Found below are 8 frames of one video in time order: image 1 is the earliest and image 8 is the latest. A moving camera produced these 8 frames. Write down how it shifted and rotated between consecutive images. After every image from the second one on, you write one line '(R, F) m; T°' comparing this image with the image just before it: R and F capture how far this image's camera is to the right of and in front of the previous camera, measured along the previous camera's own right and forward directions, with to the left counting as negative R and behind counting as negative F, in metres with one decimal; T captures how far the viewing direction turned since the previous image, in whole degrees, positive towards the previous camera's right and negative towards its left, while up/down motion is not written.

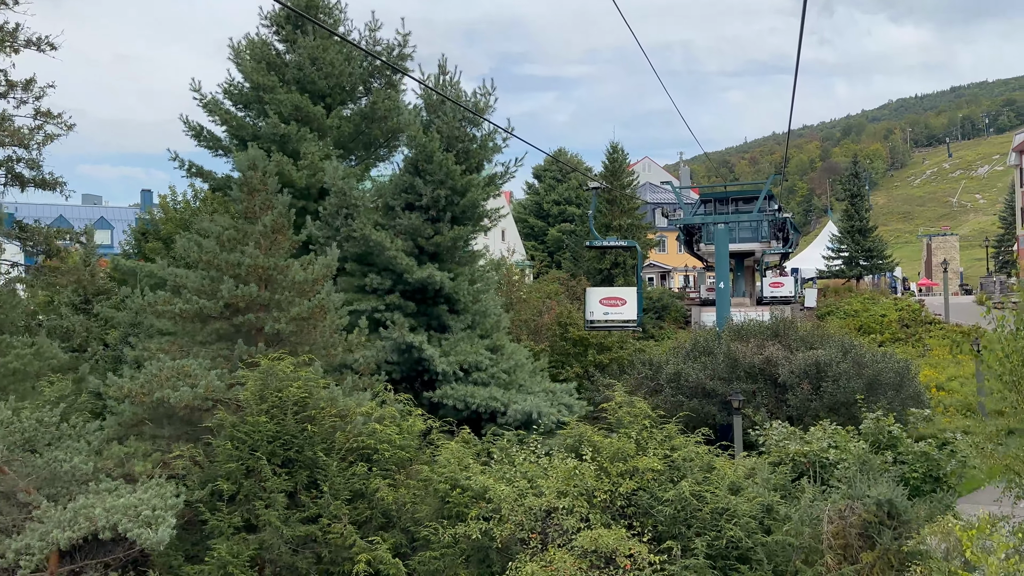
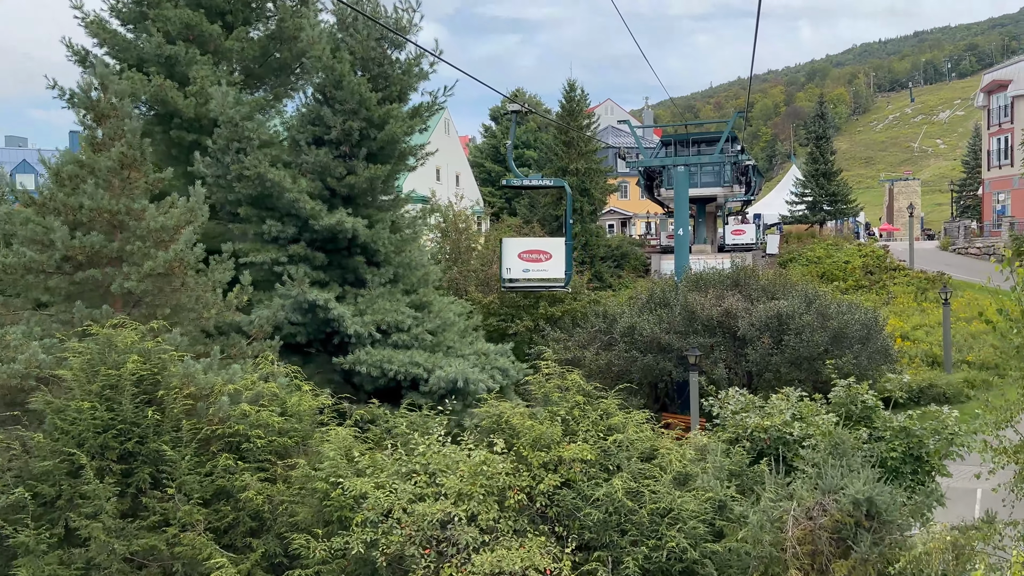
(+0.5, +1.5) m; +2°
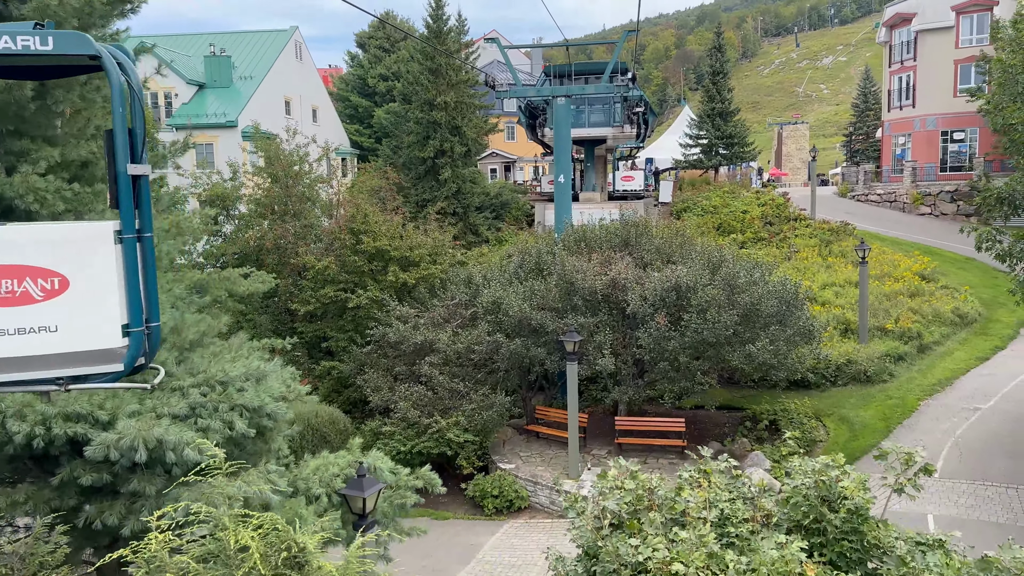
(+1.2, +4.0) m; +7°
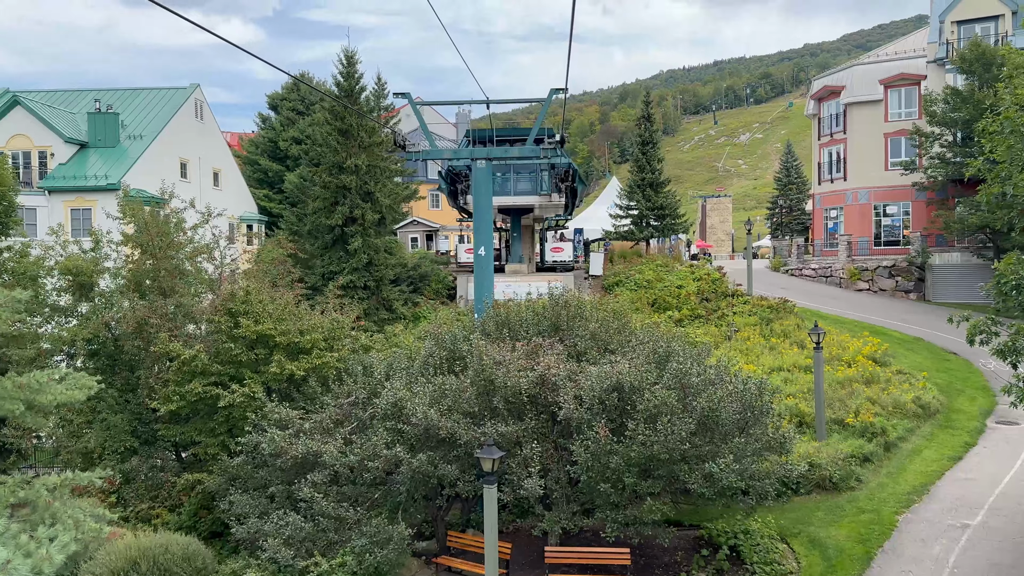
(+0.3, +2.4) m; +5°
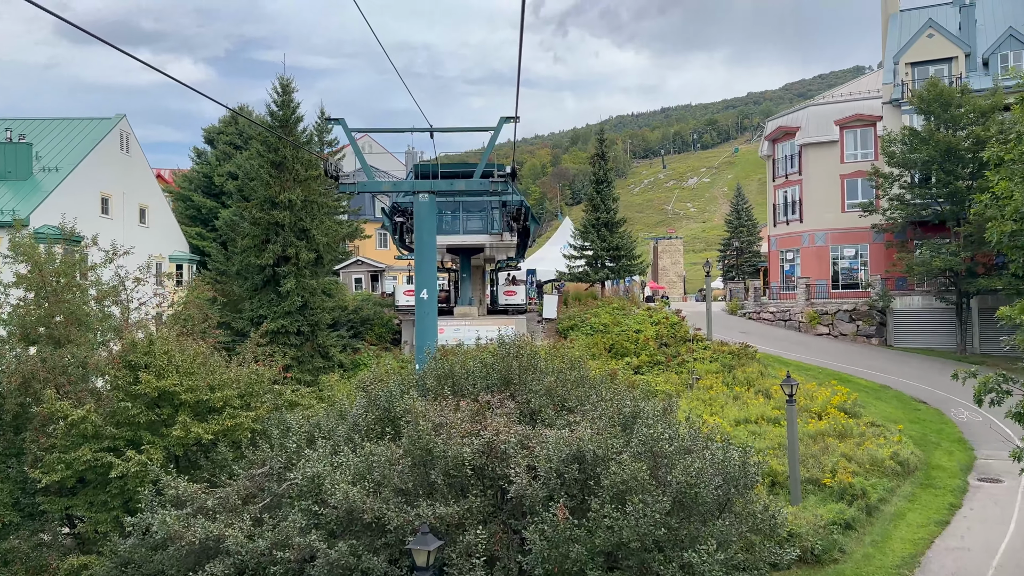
(+0.1, +1.5) m; +3°
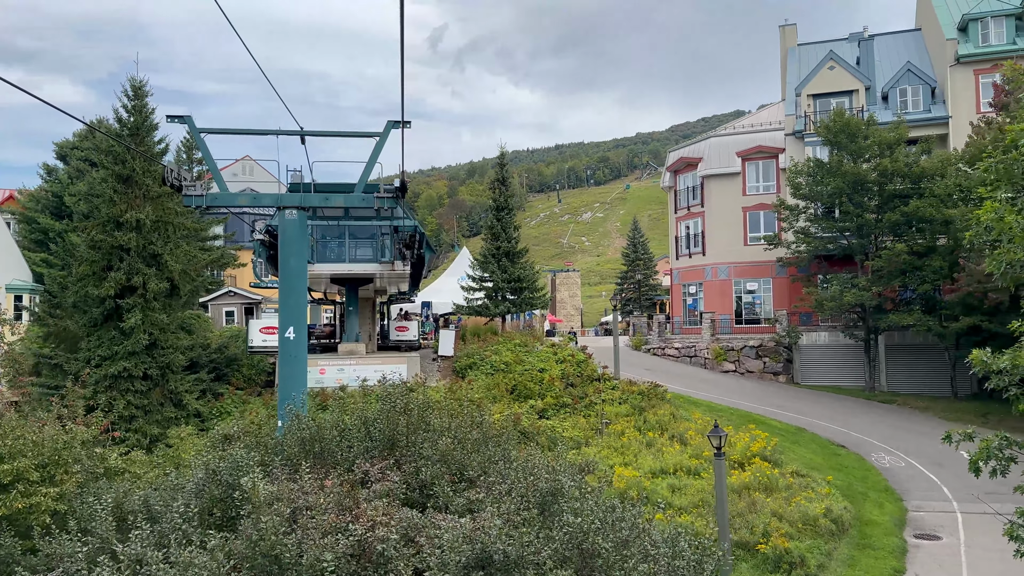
(+0.1, +2.2) m; +7°
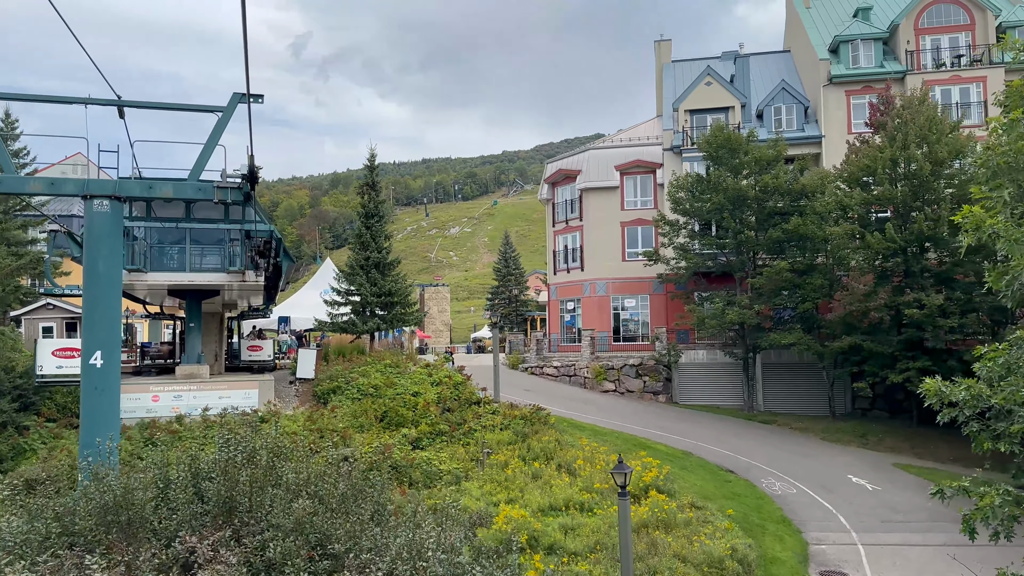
(-0.1, +1.9) m; +10°
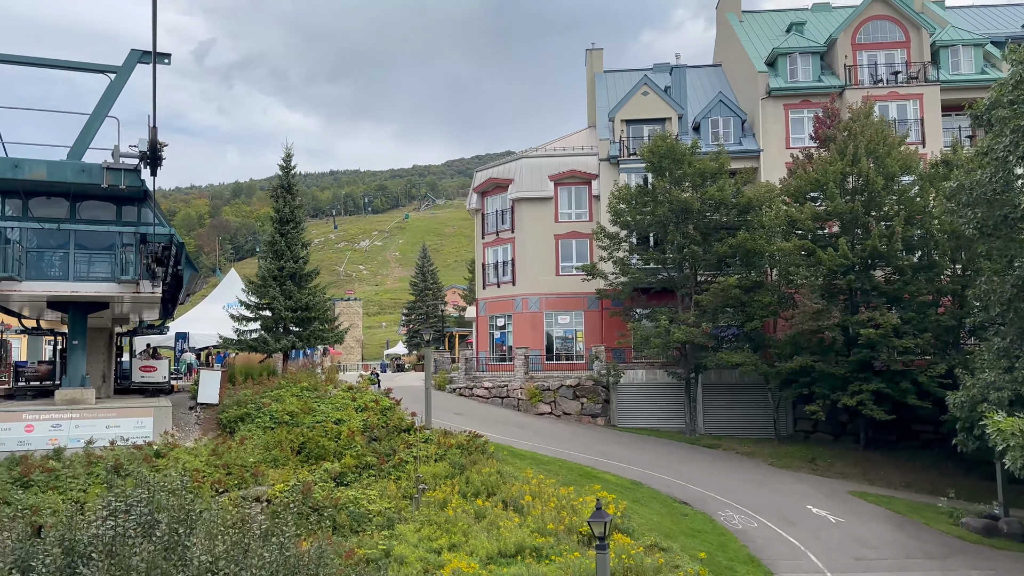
(-0.6, +1.8) m; +7°
